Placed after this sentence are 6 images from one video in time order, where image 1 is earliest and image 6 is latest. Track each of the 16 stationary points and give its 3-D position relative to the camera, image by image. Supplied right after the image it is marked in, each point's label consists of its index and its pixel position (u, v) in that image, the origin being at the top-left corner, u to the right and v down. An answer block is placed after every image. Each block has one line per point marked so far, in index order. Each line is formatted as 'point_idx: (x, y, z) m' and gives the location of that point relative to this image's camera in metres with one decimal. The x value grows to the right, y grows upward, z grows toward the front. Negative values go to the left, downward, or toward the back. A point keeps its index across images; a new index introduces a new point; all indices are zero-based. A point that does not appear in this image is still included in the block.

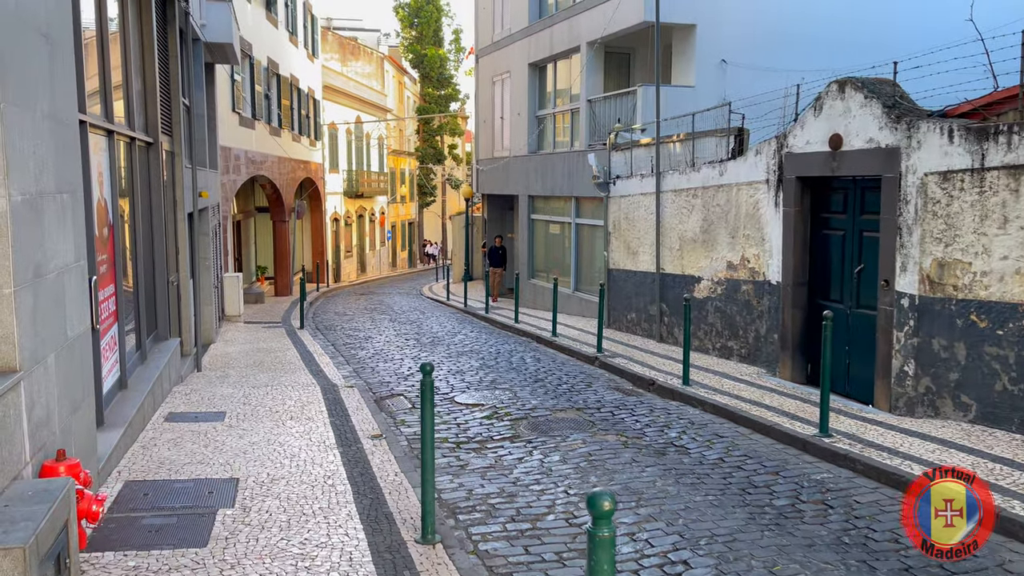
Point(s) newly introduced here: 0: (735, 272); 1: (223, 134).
0: (+3.1, +0.2, +11.1) m
1: (-6.7, +3.6, +18.8) m
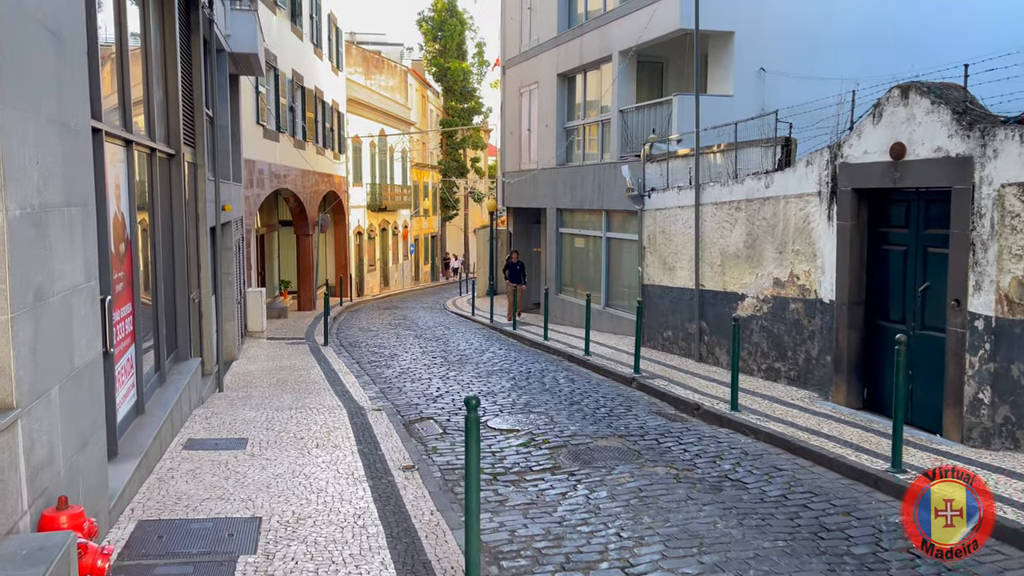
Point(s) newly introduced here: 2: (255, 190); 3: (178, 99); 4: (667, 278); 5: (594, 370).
0: (+3.5, 0.0, +10.5) m
1: (-6.1, +3.3, +18.5) m
2: (-6.2, +2.4, +19.5) m
3: (-3.9, +2.2, +9.5) m
4: (+2.7, +0.2, +13.7) m
5: (+1.3, -1.3, +12.8) m
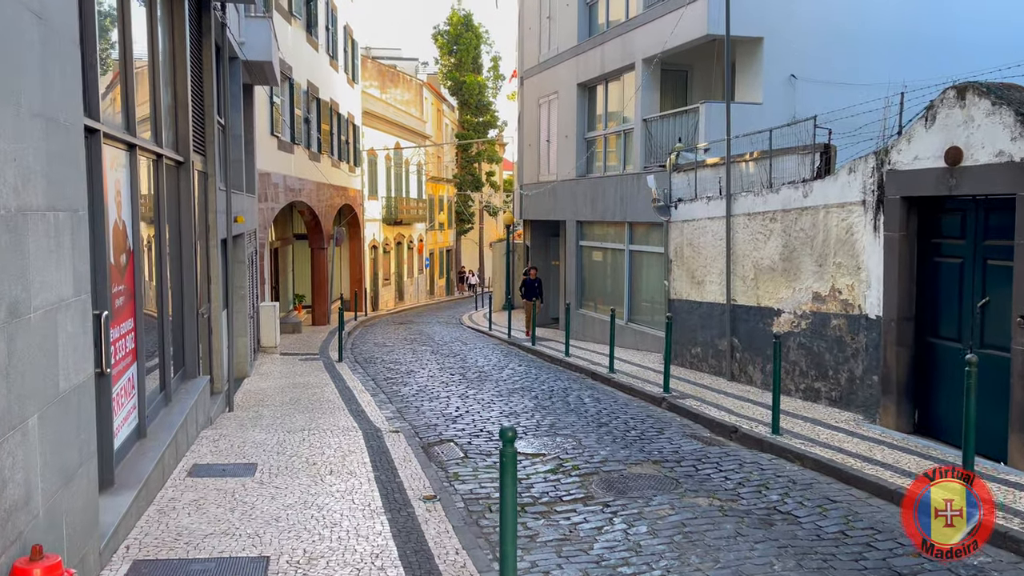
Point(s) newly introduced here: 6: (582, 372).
0: (+3.8, -0.2, +9.9) m
1: (-5.6, +2.9, +18.1) m
2: (-5.8, +2.0, +19.1) m
3: (-3.7, +2.1, +9.1) m
4: (+3.0, -0.1, +13.1) m
5: (+1.7, -1.6, +12.3) m
6: (+1.2, -1.5, +14.1) m
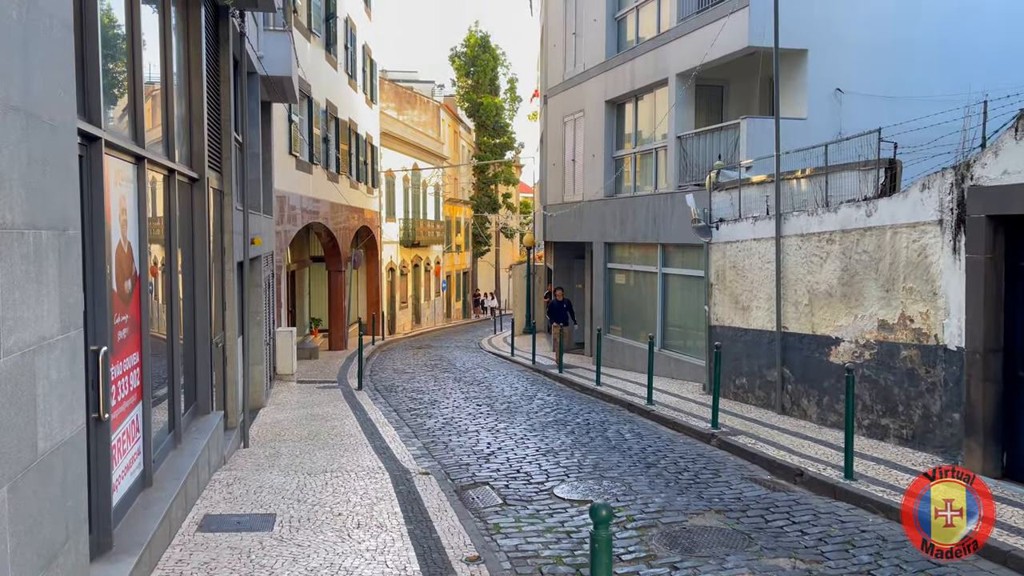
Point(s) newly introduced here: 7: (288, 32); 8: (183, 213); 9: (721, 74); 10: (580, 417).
0: (+4.3, -0.5, +9.0) m
1: (-5.1, +2.4, +17.5) m
2: (-5.2, +1.5, +18.5) m
3: (-3.2, +1.8, +8.4) m
4: (+3.5, -0.5, +12.3) m
5: (+2.1, -1.9, +11.4) m
6: (+1.7, -1.9, +13.3) m
7: (-3.8, +4.3, +13.6) m
8: (-3.3, +0.7, +8.1) m
9: (+4.1, +4.2, +15.9) m
10: (+1.0, -1.9, +12.1) m
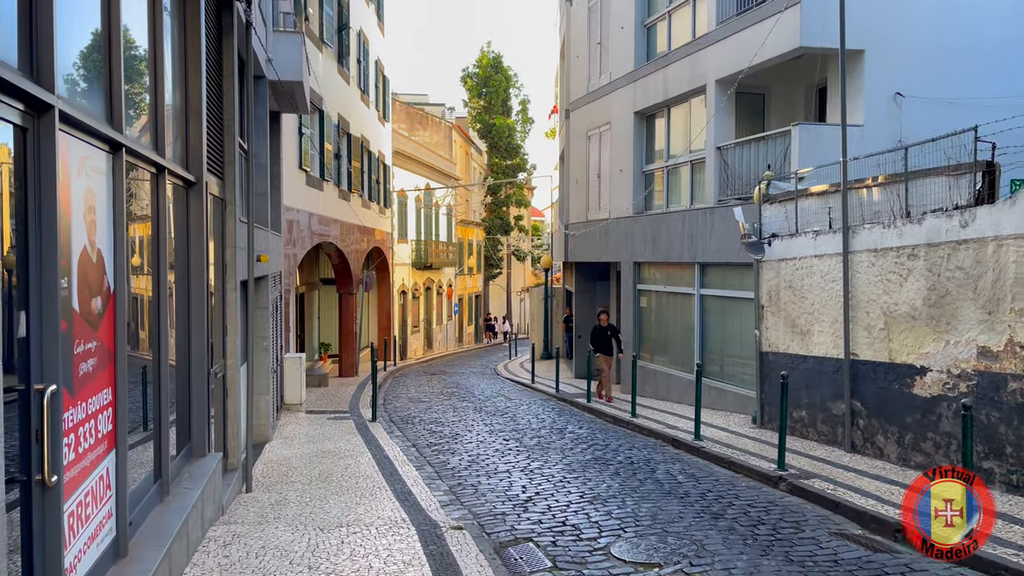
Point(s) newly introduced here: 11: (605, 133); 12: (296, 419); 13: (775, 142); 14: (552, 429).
0: (+4.7, -0.7, +7.8) m
1: (-4.6, +1.9, +16.4) m
2: (-4.7, +1.0, +17.4) m
3: (-2.8, +1.6, +7.3) m
4: (+4.0, -0.8, +11.0) m
5: (+2.6, -2.2, +10.1) m
6: (+2.2, -2.2, +12.0) m
7: (-3.3, +4.0, +12.6) m
8: (-2.9, +0.6, +6.9) m
9: (+4.6, +3.8, +14.8) m
10: (+1.5, -2.2, +10.9) m
11: (+2.2, +3.7, +19.5) m
12: (-3.9, -2.4, +14.5) m
13: (+4.3, +2.4, +13.0) m
14: (+0.7, -2.3, +13.3) m
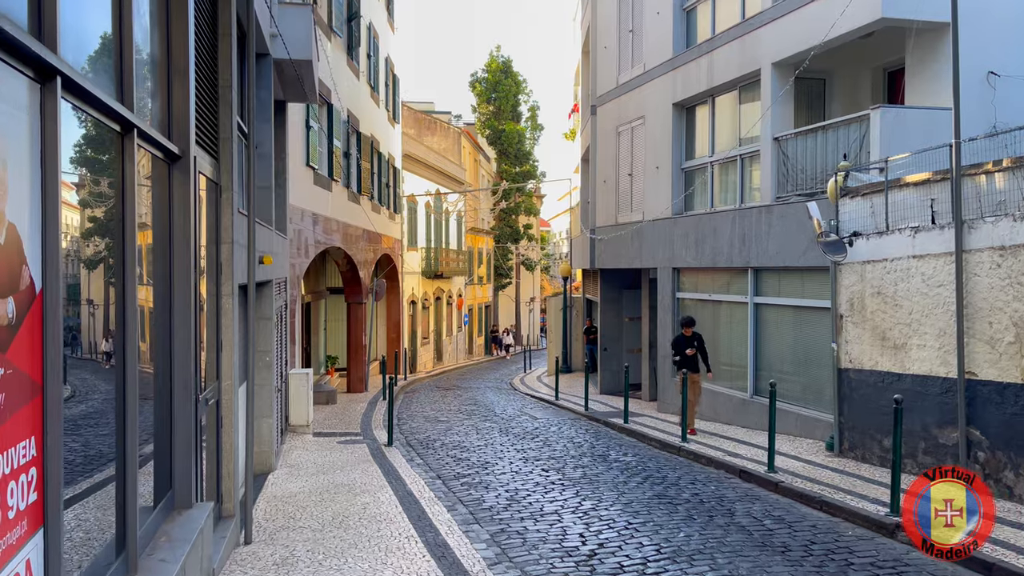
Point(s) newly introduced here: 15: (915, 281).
0: (+5.2, -0.7, +6.2) m
1: (-4.0, +1.8, +14.9) m
2: (-4.1, +0.8, +15.8) m
3: (-2.3, +1.6, +5.8) m
4: (+4.5, -0.9, +9.4) m
5: (+3.1, -2.3, +8.5) m
6: (+2.7, -2.3, +10.4) m
7: (-2.8, +3.9, +11.1) m
8: (-2.4, +0.5, +5.4) m
9: (+5.1, +3.7, +13.3) m
10: (+2.0, -2.3, +9.3) m
11: (+2.8, +3.6, +17.9) m
12: (-3.4, -2.5, +12.9) m
13: (+4.8, +2.3, +11.5) m
14: (+1.2, -2.4, +11.7) m
15: (+4.6, +0.1, +9.1) m
